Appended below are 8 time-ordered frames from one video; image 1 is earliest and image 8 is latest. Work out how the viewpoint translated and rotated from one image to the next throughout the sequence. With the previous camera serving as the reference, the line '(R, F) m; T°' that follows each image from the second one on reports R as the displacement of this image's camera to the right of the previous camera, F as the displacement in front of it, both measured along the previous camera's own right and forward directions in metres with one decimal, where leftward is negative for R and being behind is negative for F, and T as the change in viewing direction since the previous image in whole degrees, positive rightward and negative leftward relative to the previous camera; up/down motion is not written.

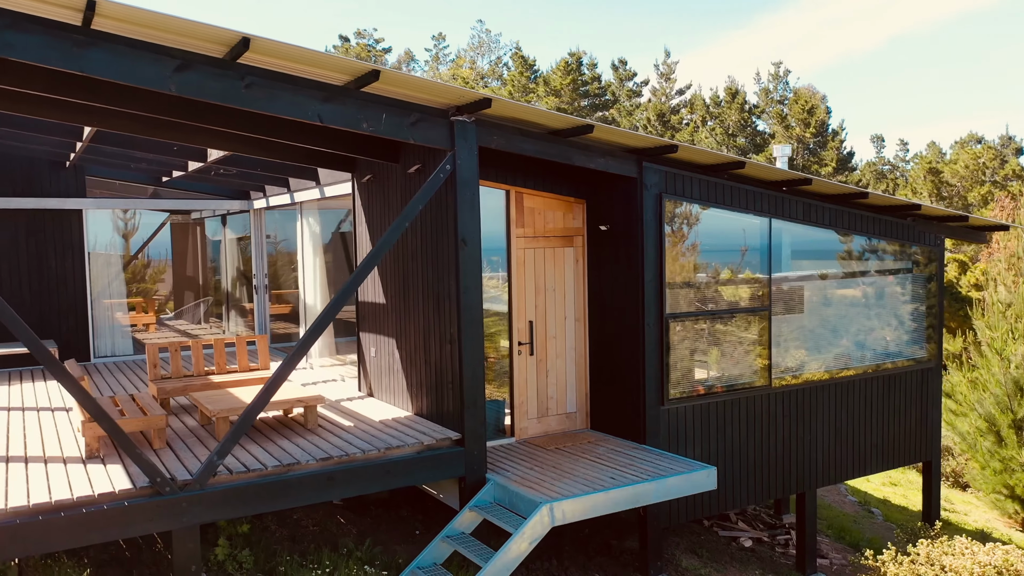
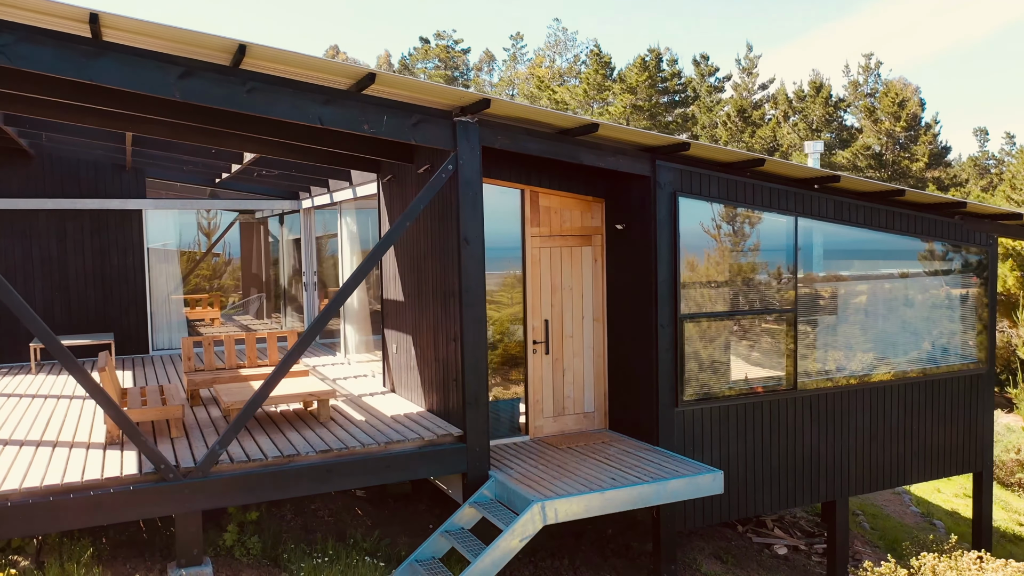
(+0.5, 0.0) m; -6°
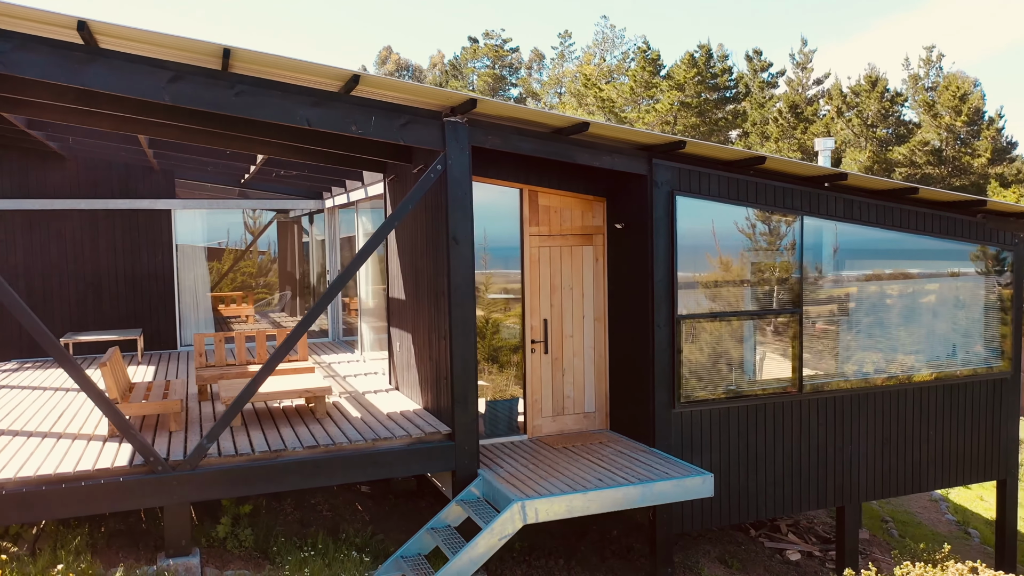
(+0.4, 0.0) m; -4°
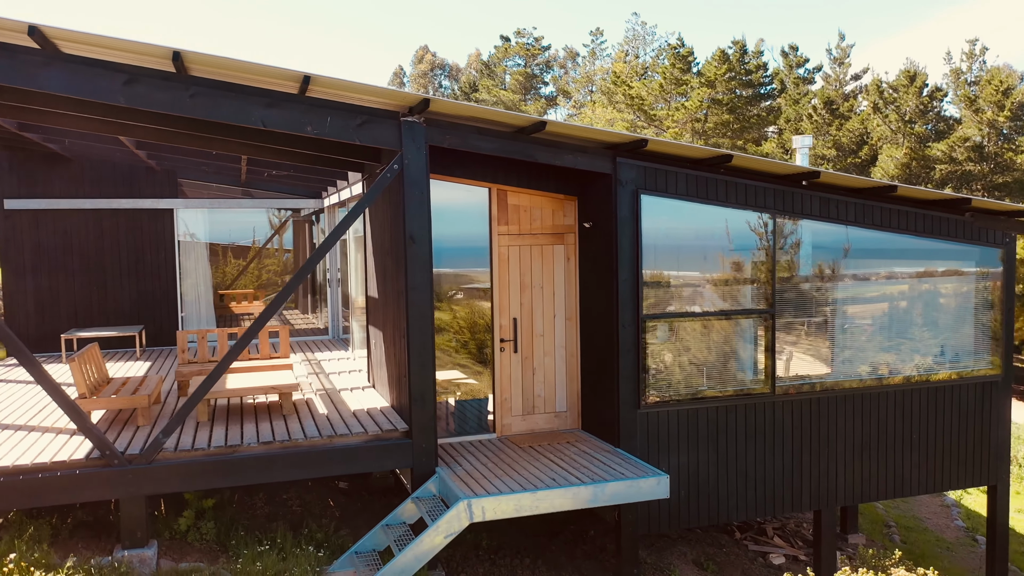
(+0.6, 0.0) m; -2°
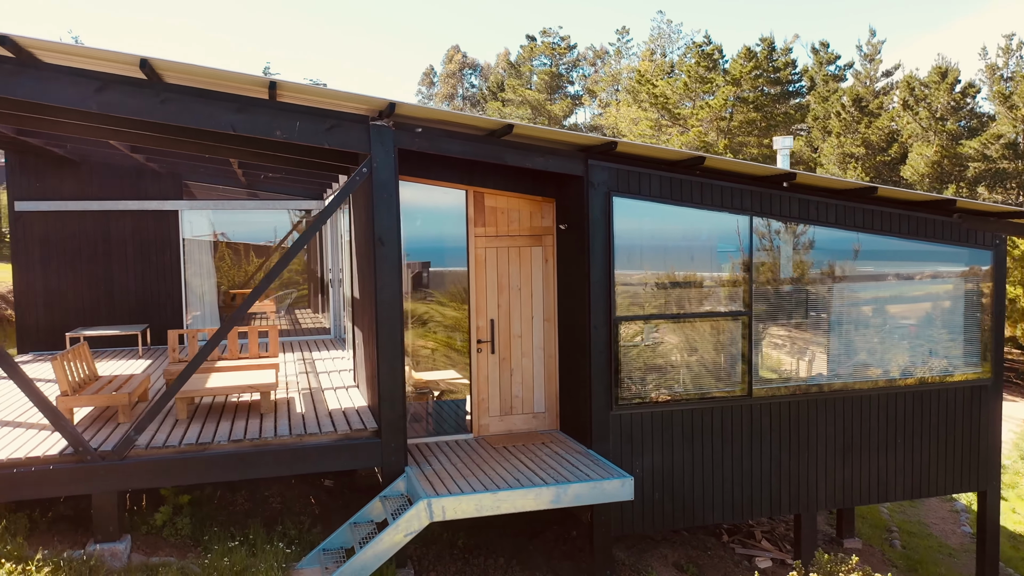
(+0.4, 0.0) m; -2°
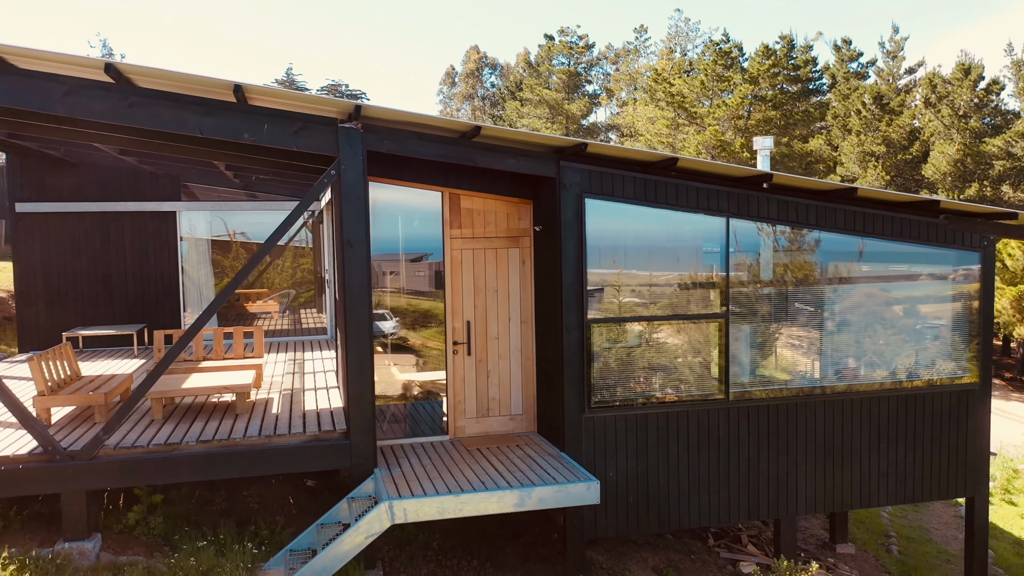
(+0.4, 0.0) m; -1°
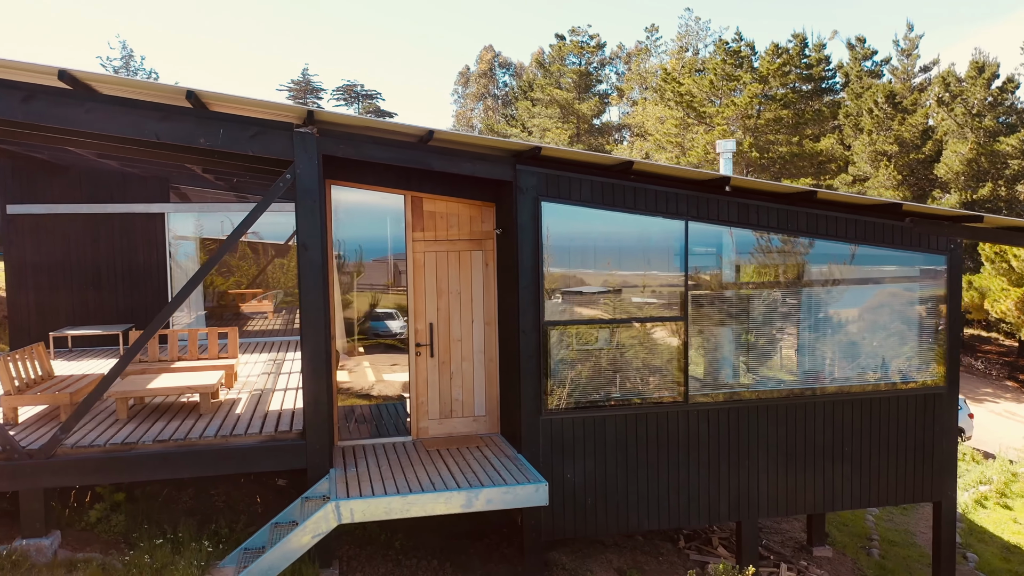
(+0.5, -0.1) m; -1°
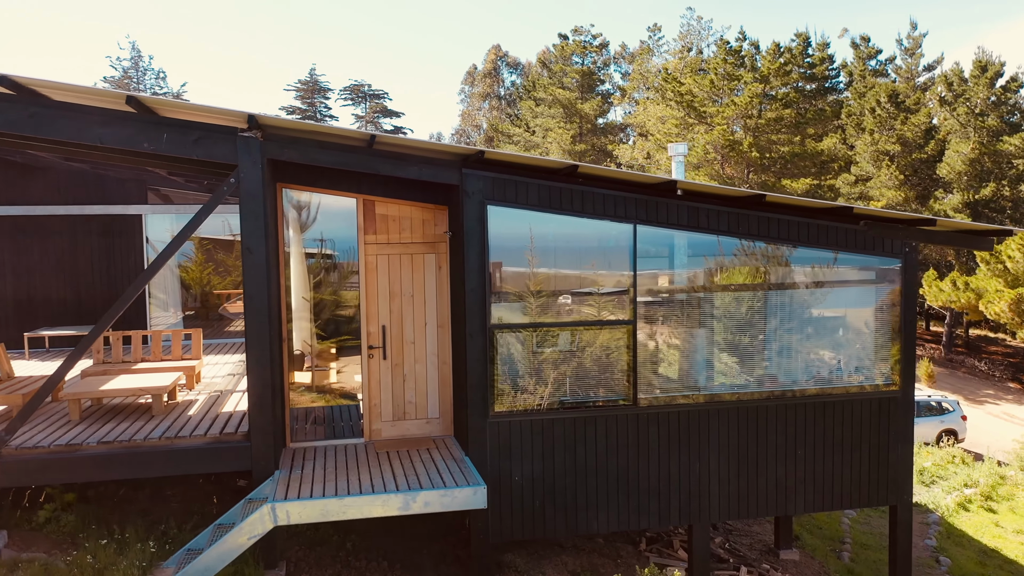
(+0.5, 0.0) m; 0°
